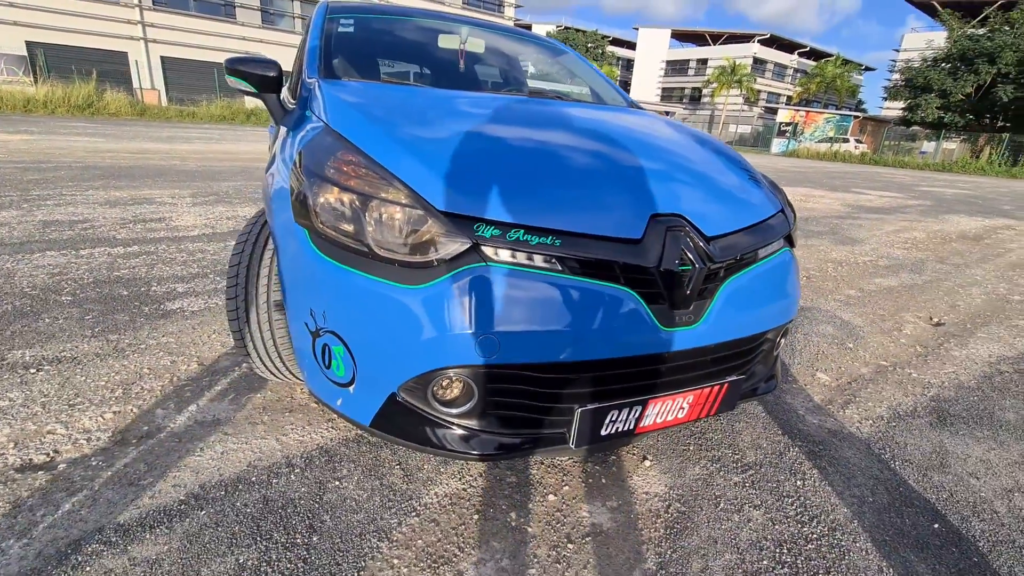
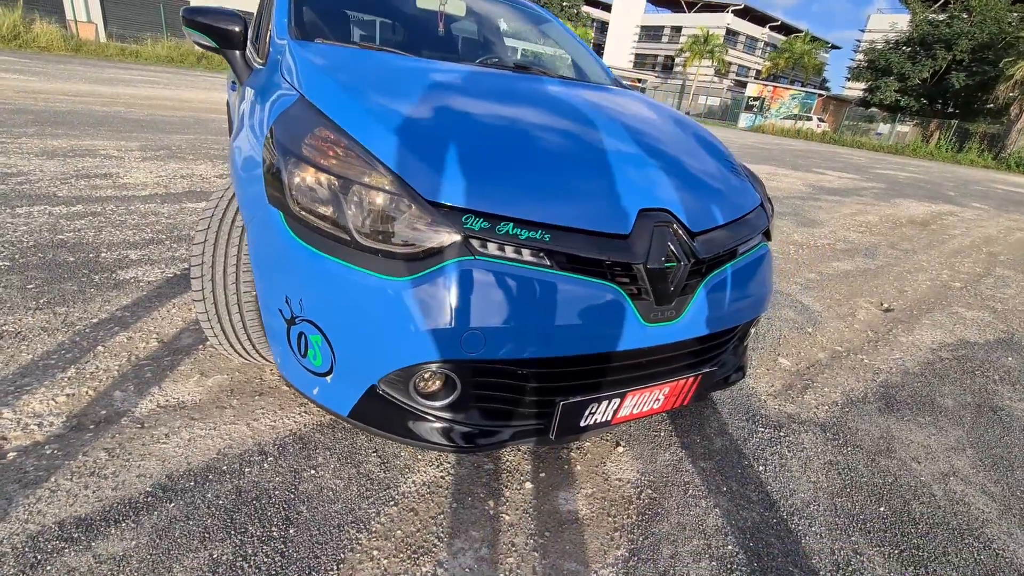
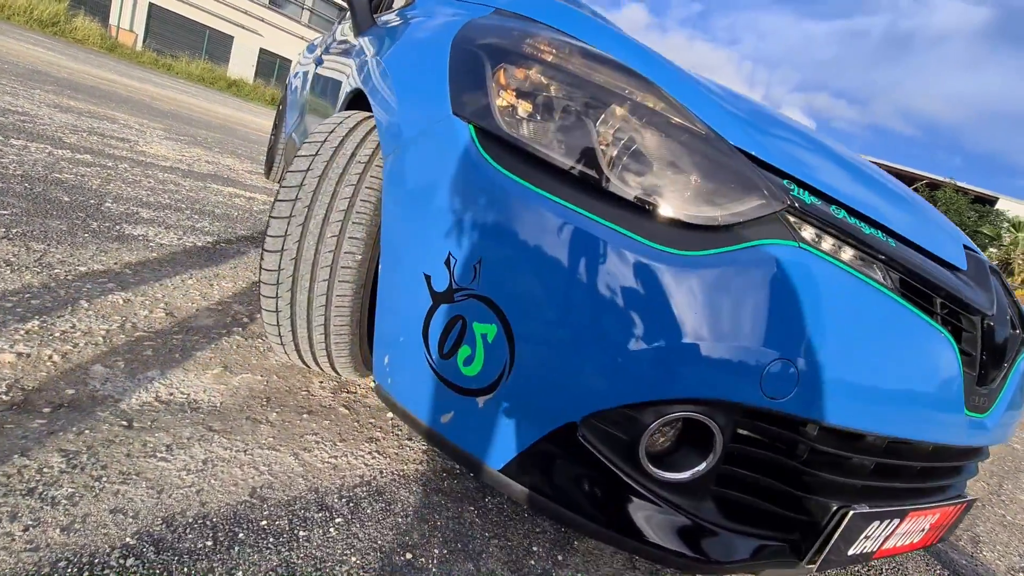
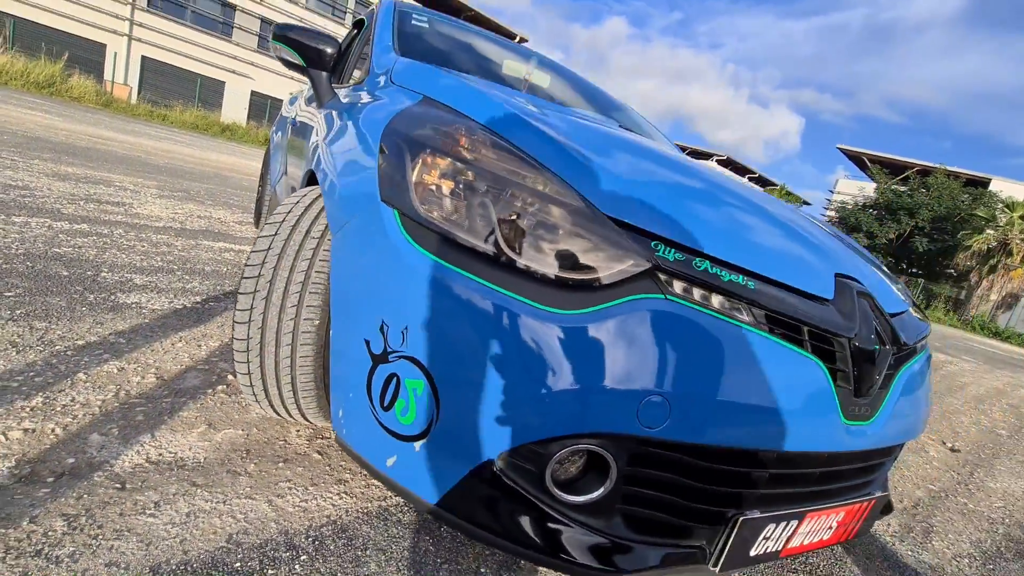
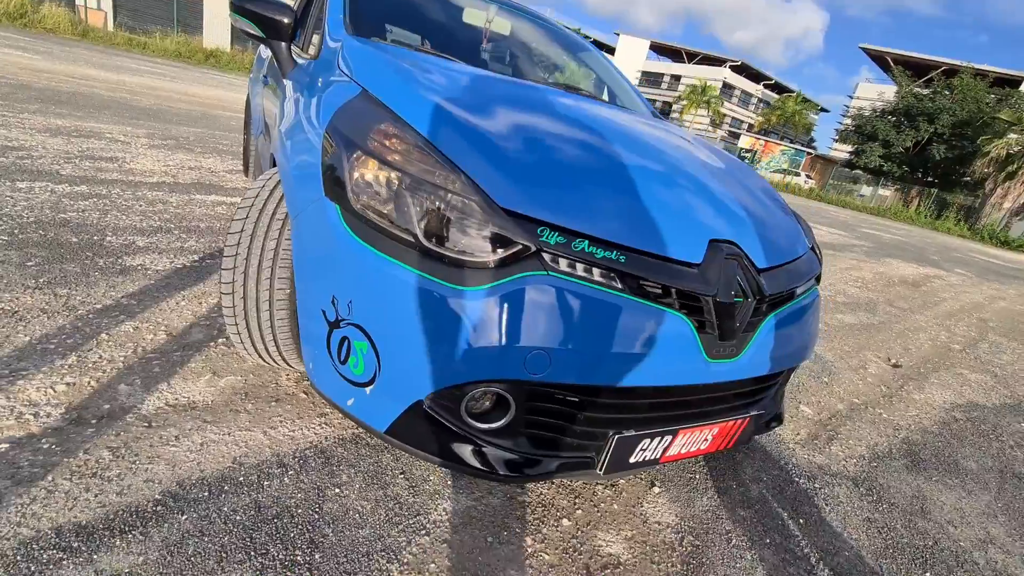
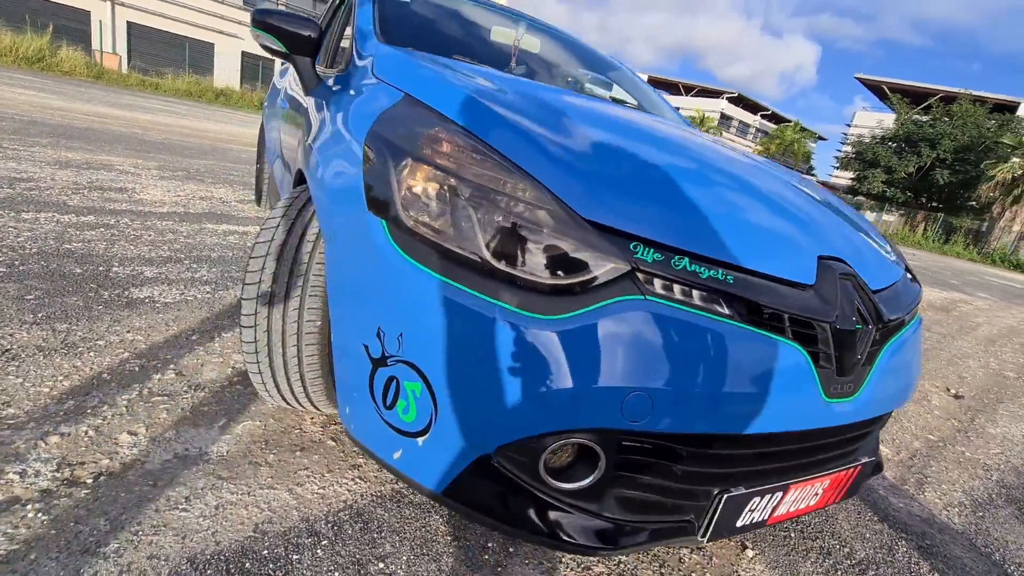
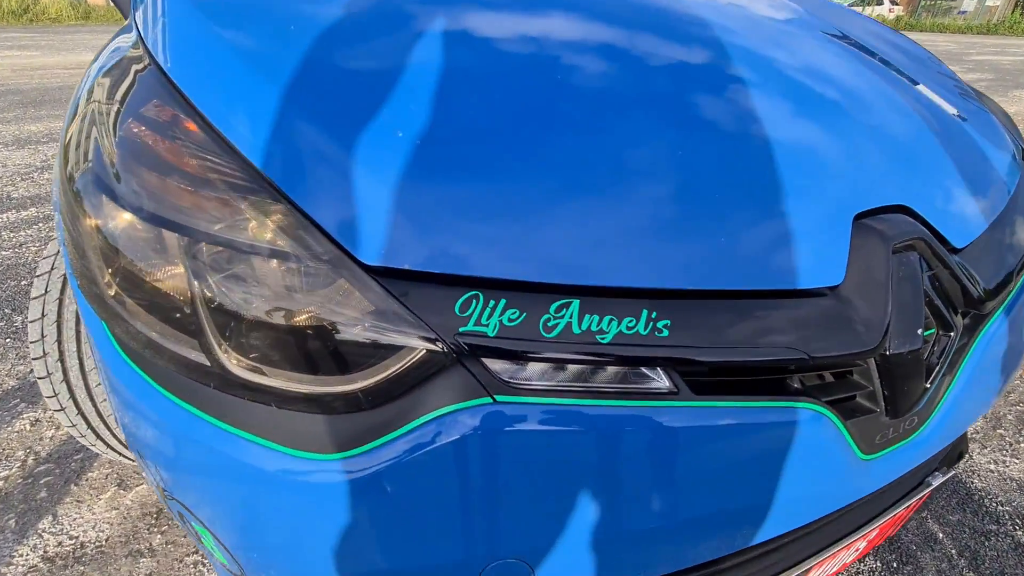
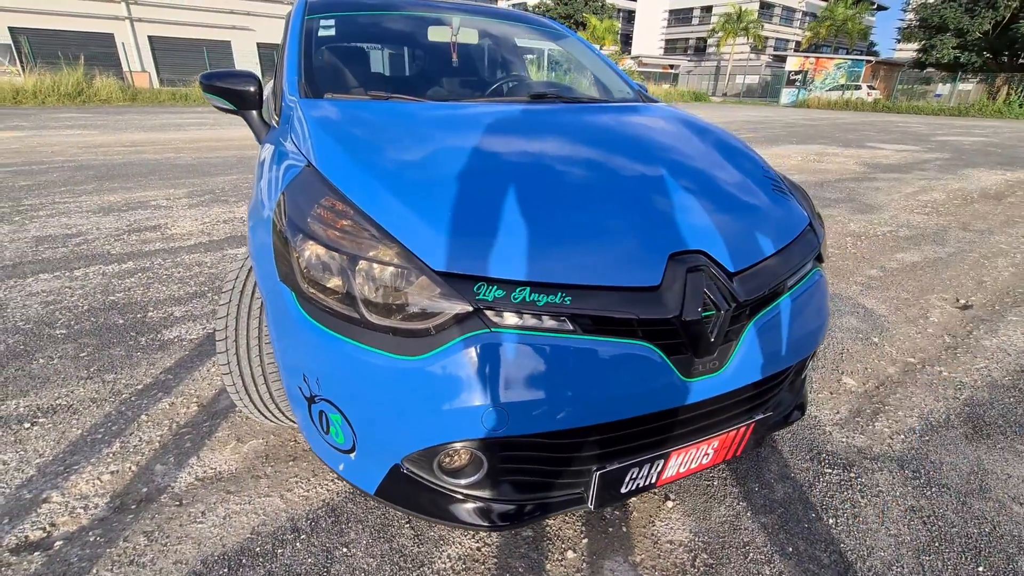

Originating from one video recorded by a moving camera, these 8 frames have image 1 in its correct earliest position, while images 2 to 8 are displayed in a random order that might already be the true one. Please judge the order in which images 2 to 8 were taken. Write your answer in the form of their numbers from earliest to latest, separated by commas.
6, 3, 4, 5, 2, 8, 7
